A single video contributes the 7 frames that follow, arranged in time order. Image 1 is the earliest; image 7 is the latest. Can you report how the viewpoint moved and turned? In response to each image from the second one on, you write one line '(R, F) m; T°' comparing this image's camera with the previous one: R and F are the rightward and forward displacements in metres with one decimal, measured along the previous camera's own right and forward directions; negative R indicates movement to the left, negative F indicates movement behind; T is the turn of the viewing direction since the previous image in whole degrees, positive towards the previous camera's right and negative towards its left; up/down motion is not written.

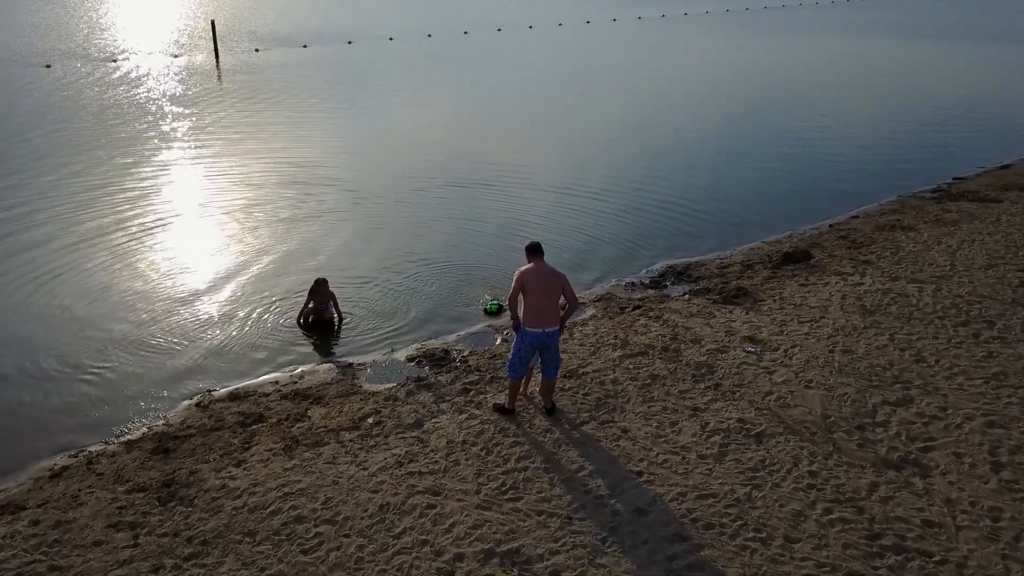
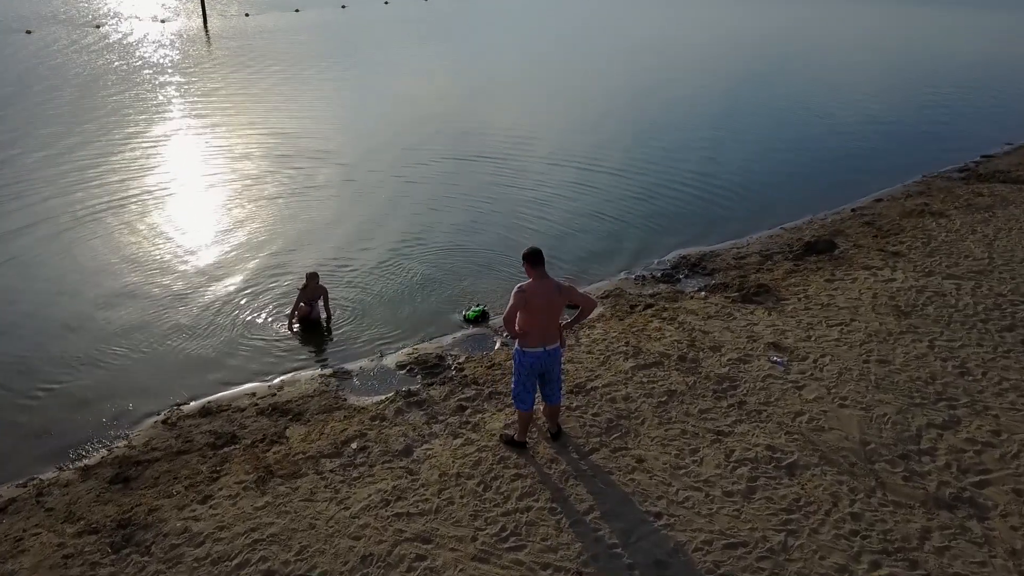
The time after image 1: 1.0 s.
(0.0, +0.9) m; 0°
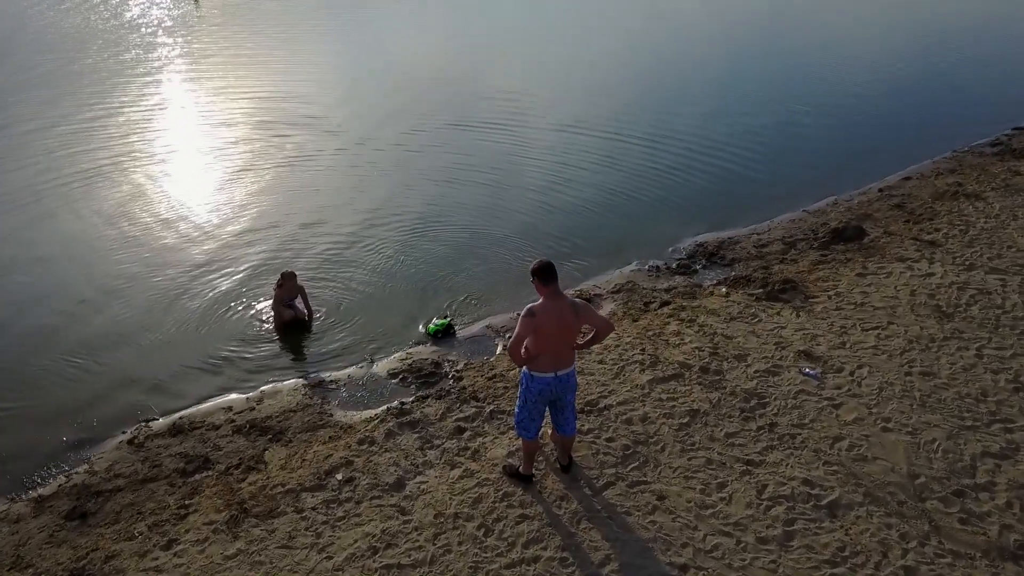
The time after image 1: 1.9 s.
(0.0, +0.8) m; 0°
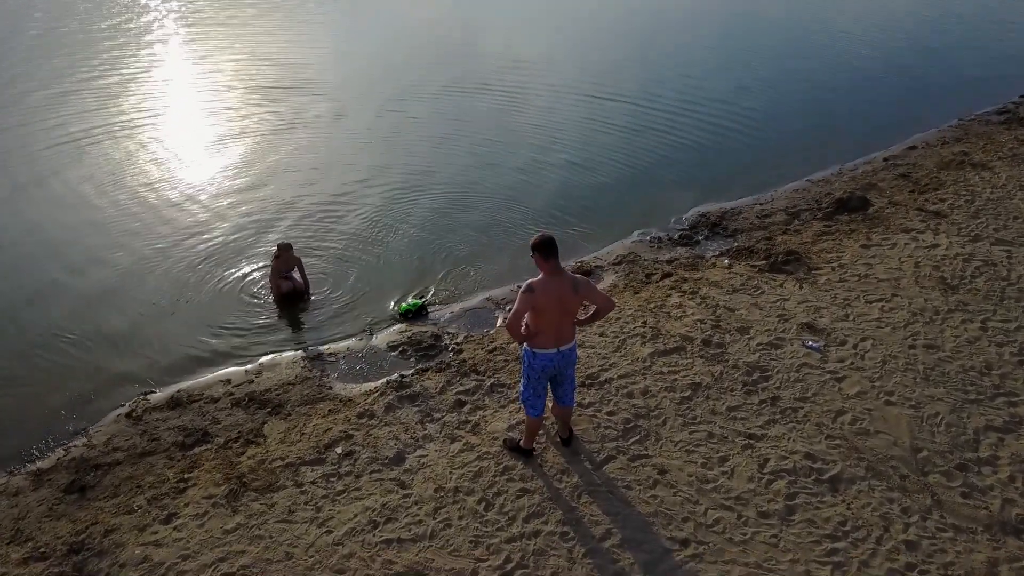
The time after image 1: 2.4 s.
(0.0, +0.1) m; 0°
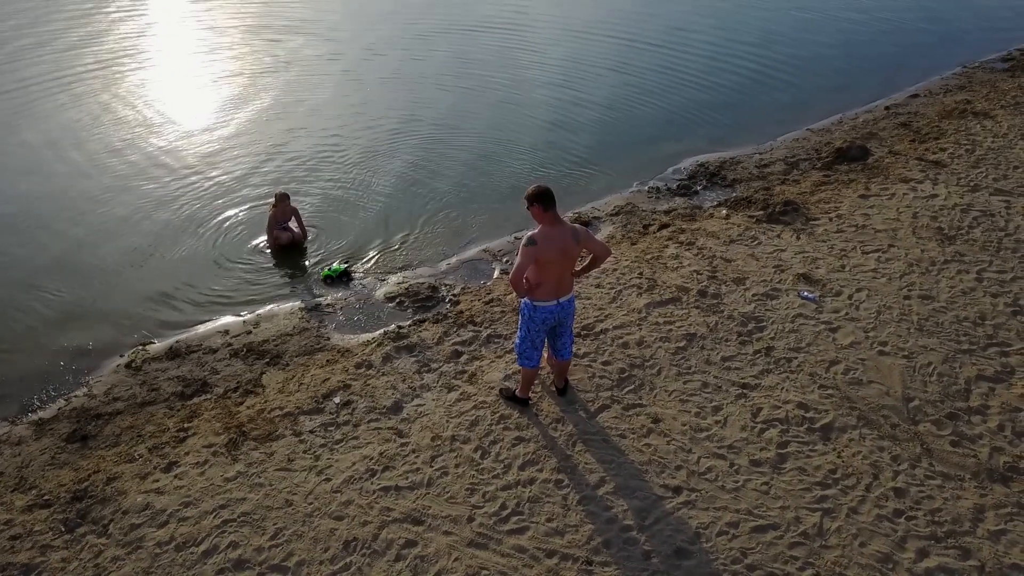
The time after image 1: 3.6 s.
(0.0, 0.0) m; 0°
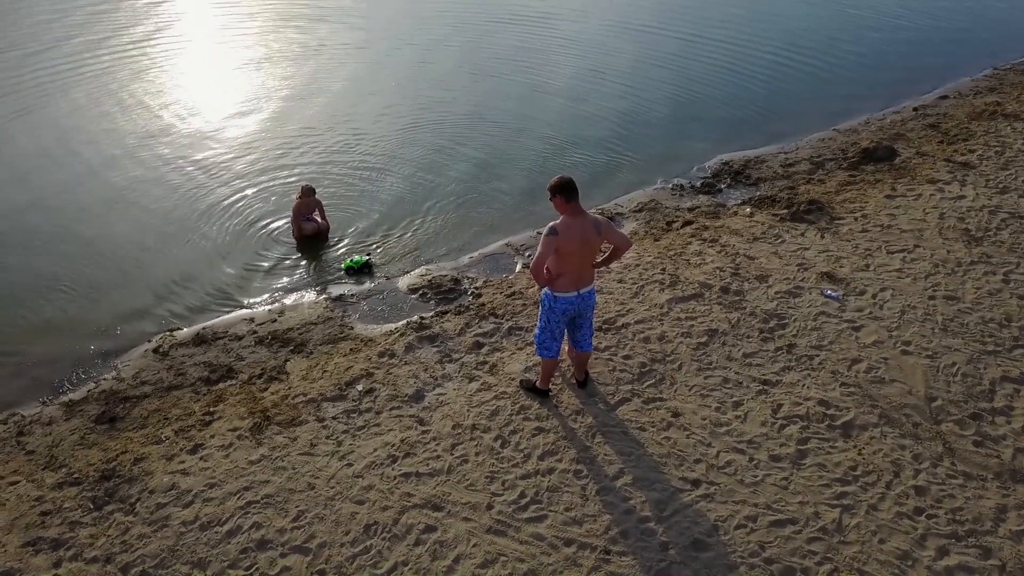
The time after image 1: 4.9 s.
(0.0, 0.0) m; -2°
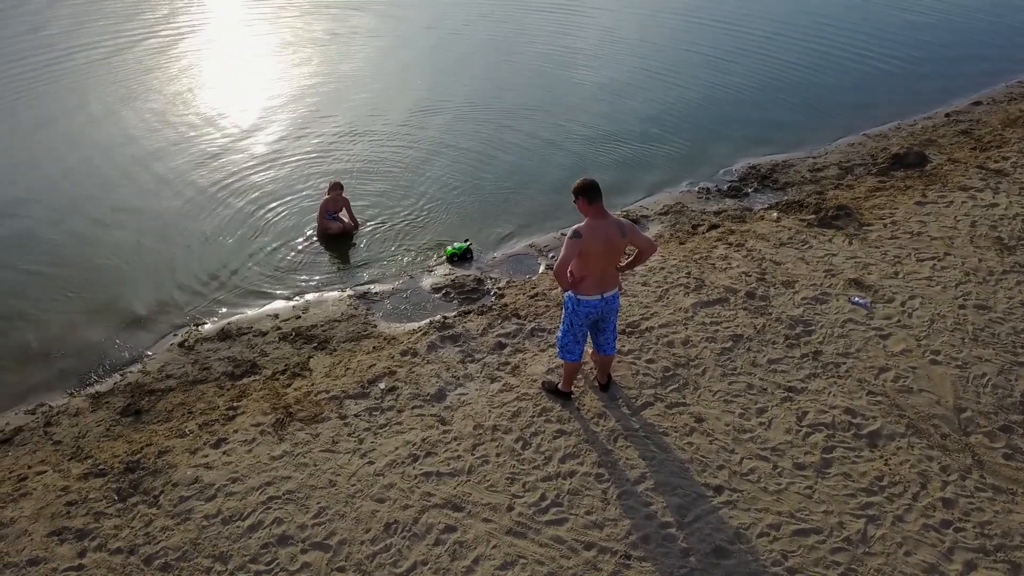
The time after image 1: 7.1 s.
(-0.1, 0.0) m; -1°
